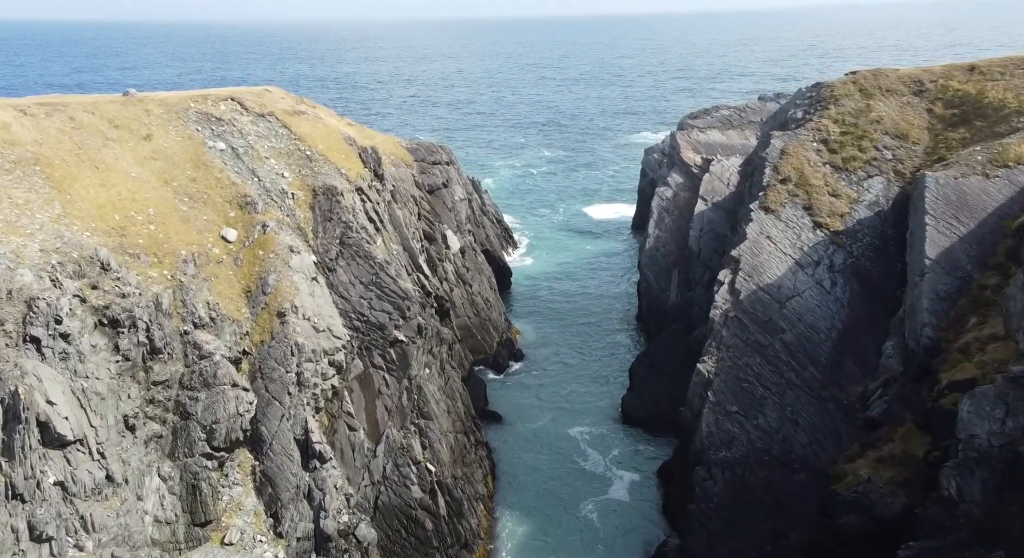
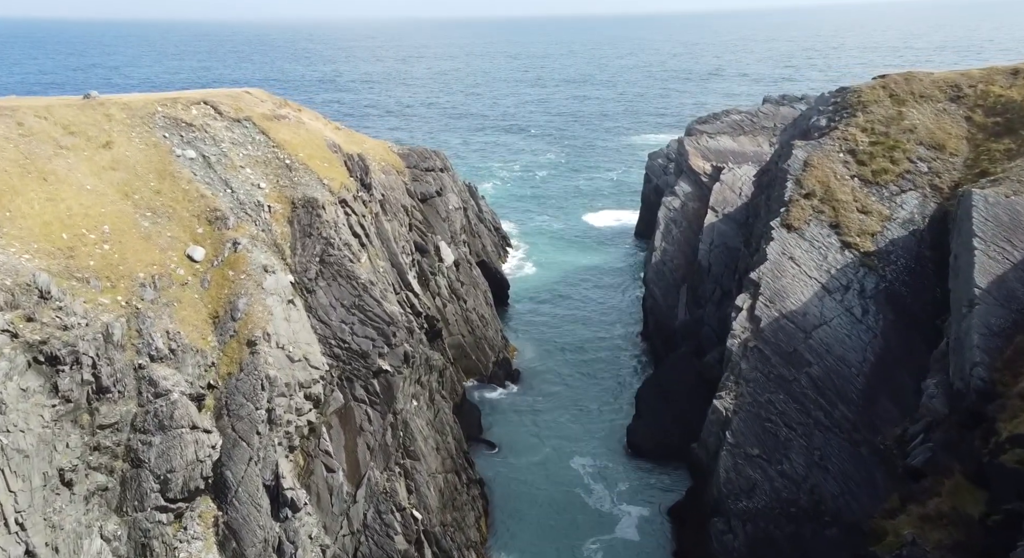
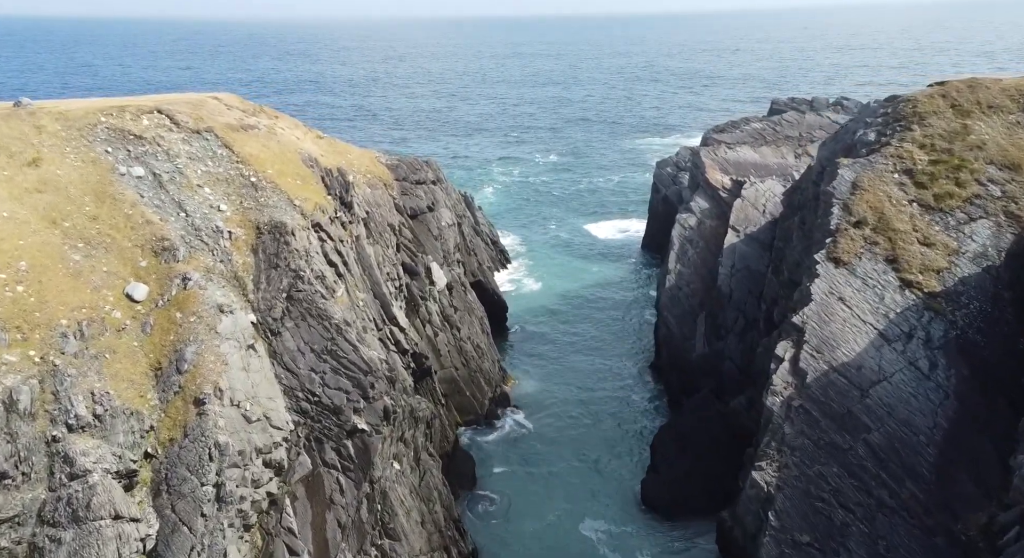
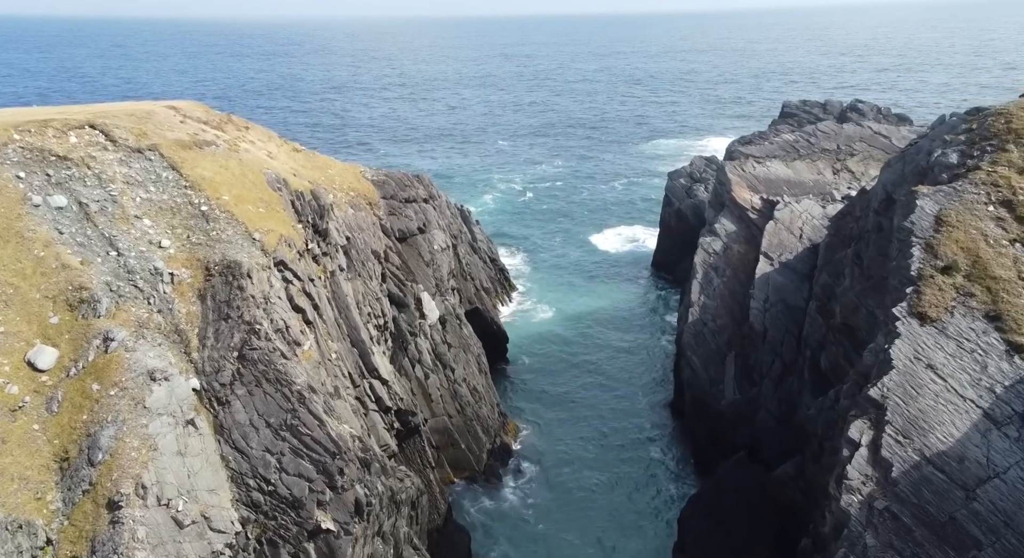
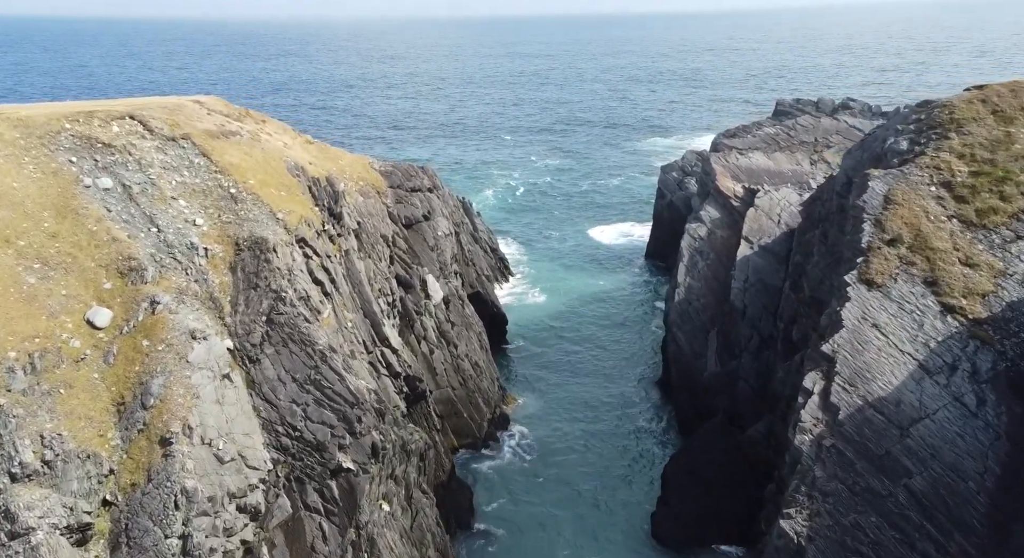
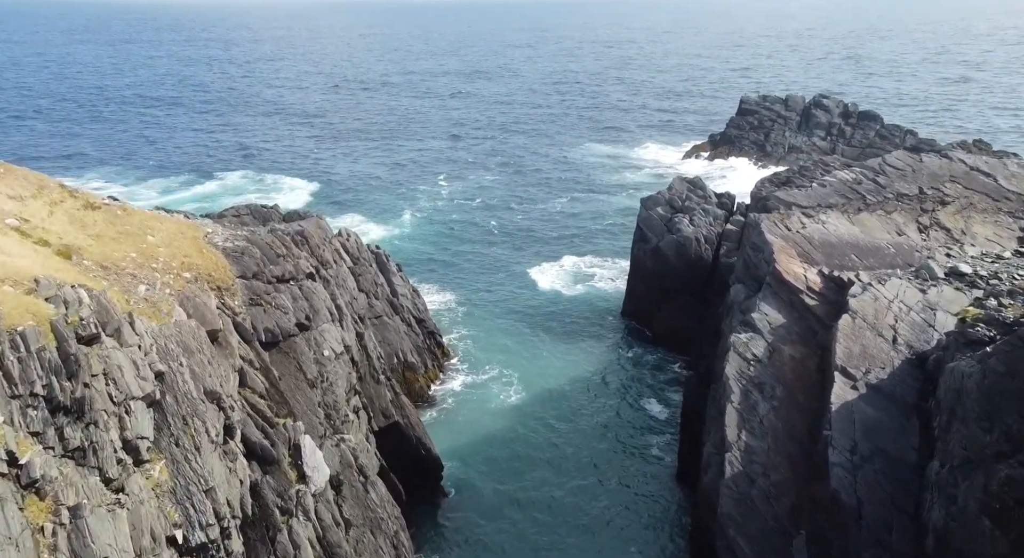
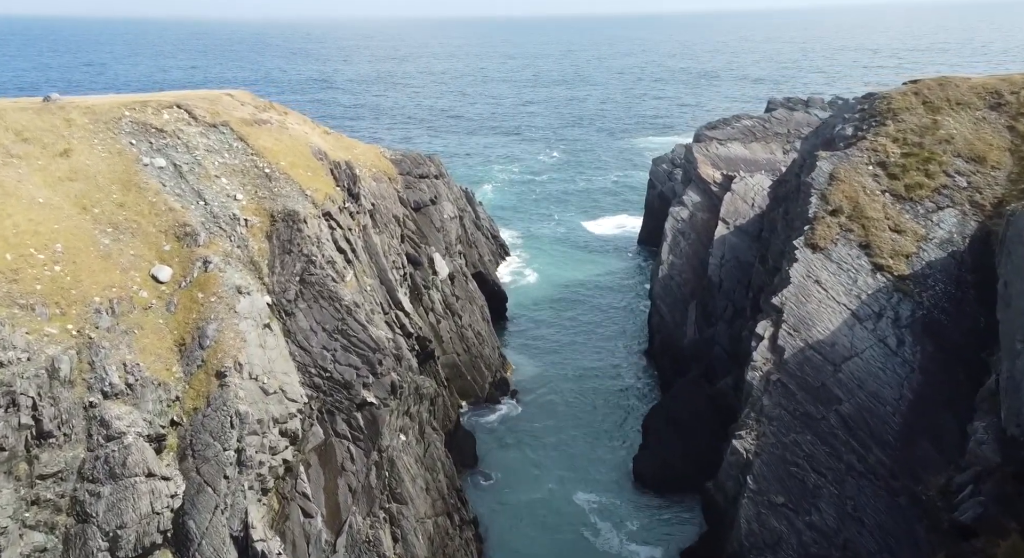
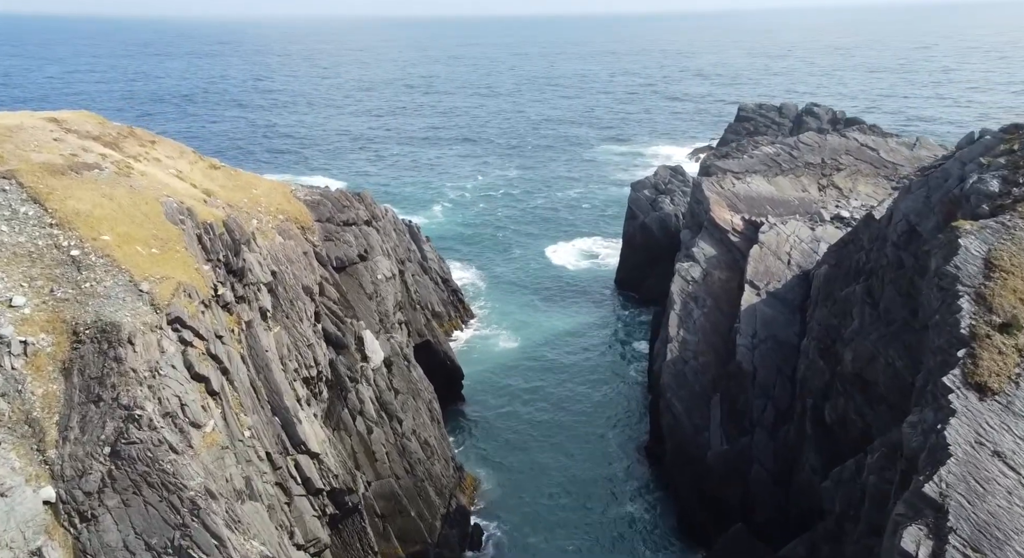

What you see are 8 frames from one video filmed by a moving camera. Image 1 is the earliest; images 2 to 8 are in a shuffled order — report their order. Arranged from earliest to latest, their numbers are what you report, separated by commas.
2, 7, 3, 5, 4, 8, 6
